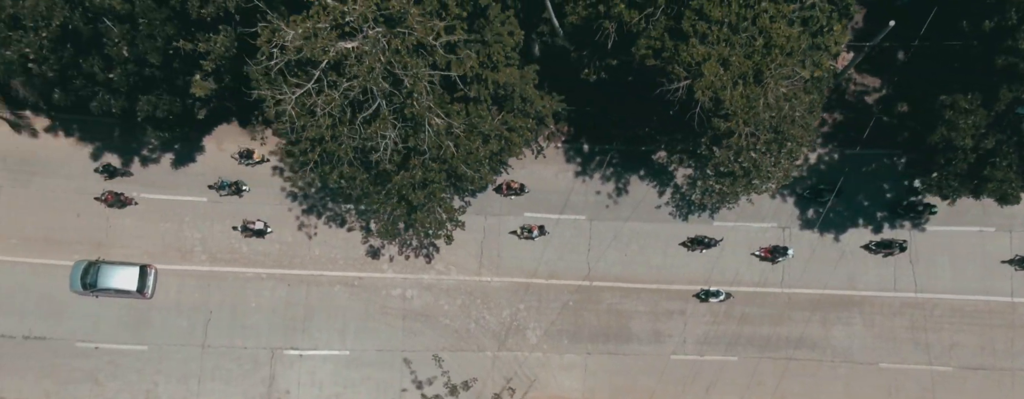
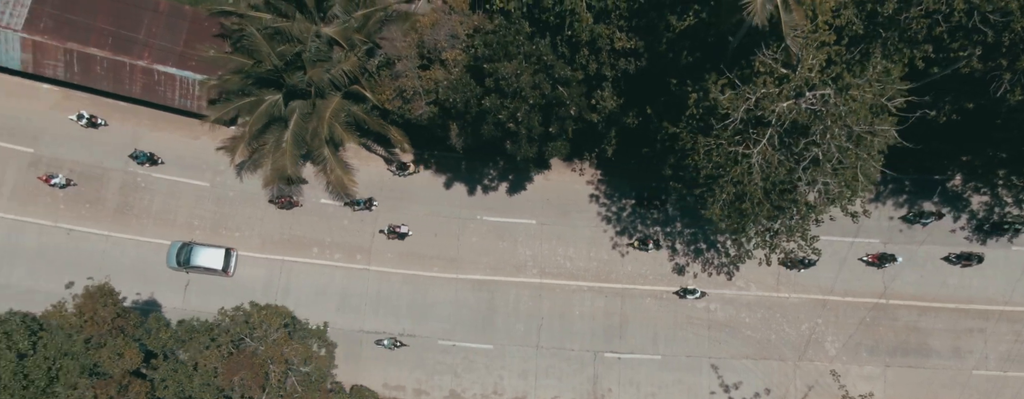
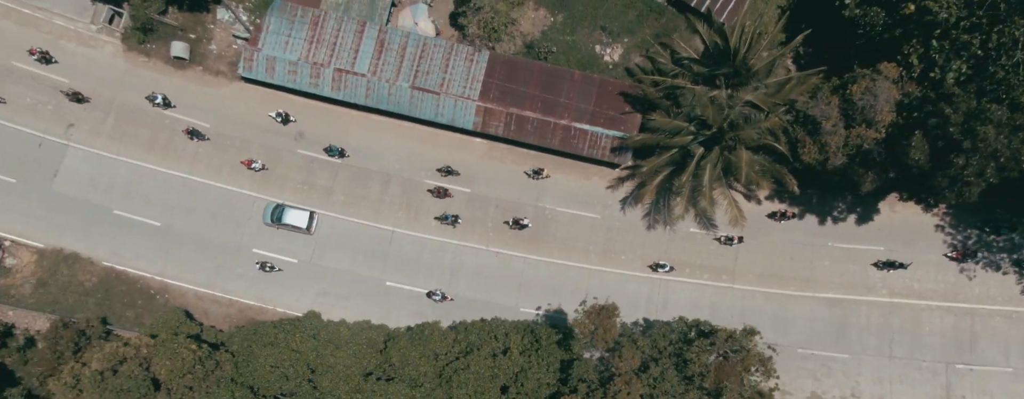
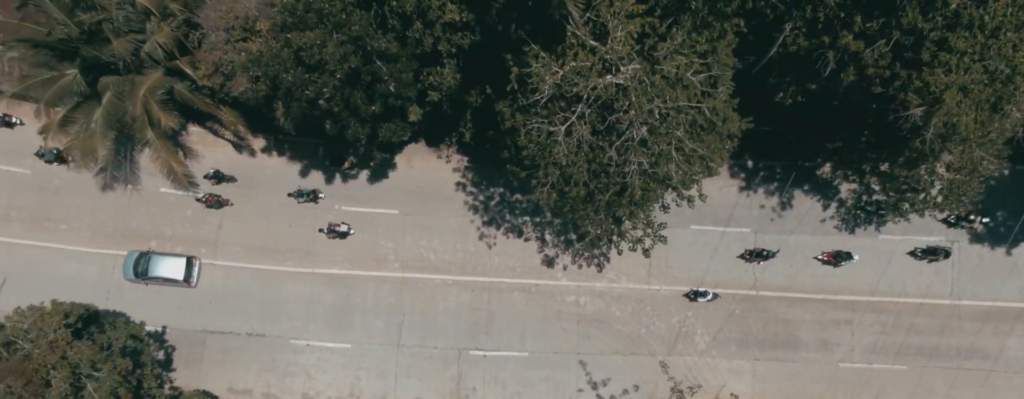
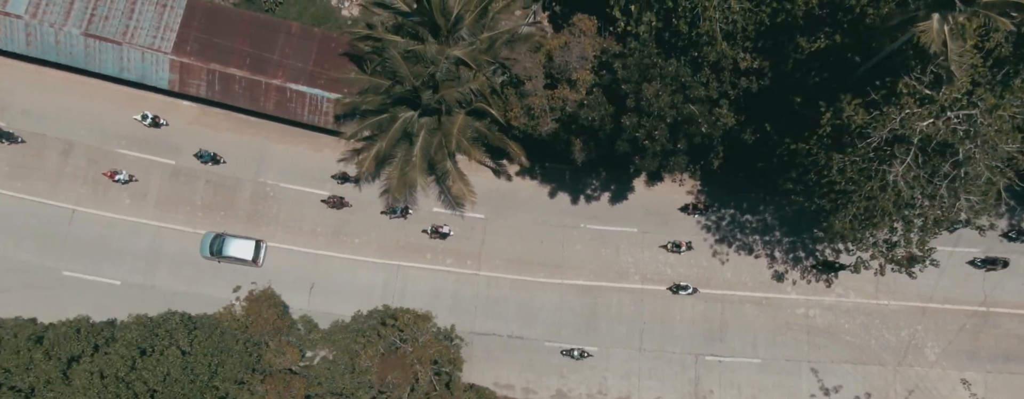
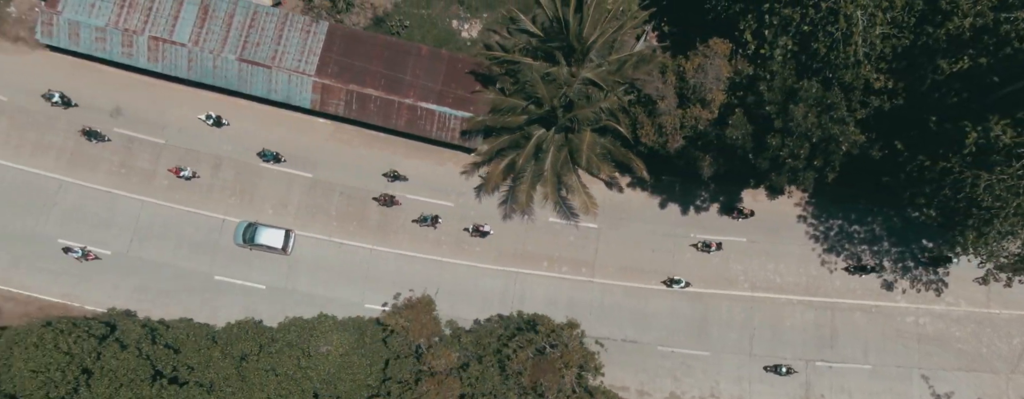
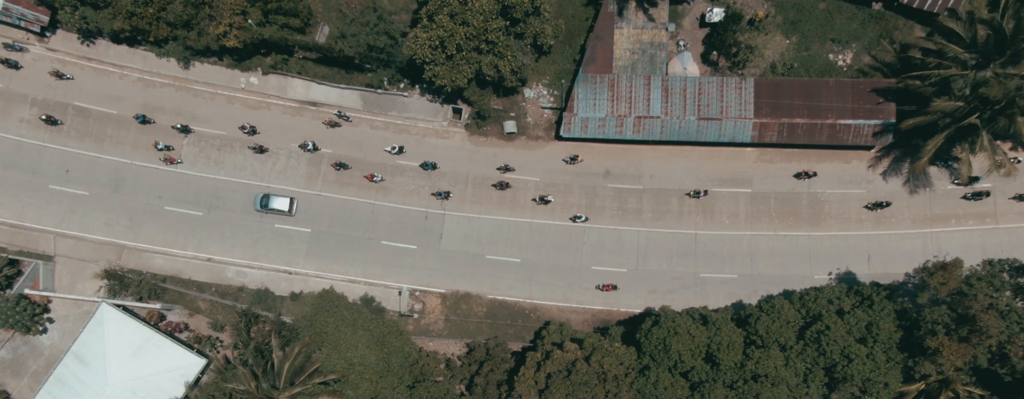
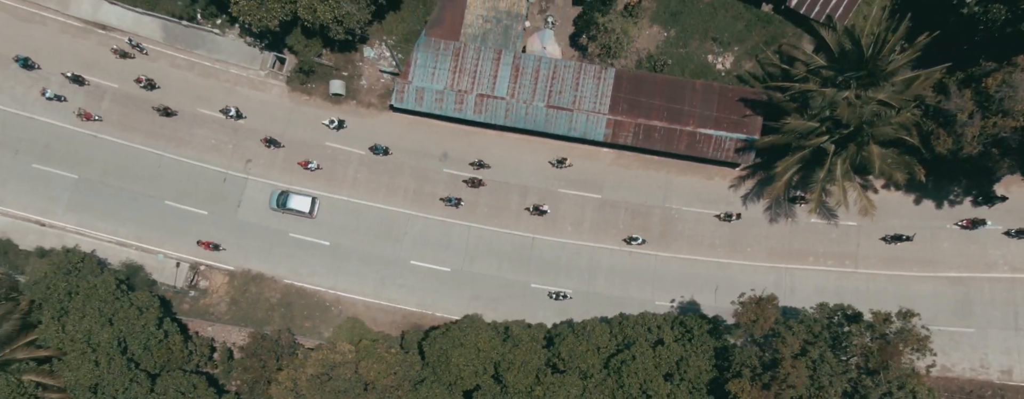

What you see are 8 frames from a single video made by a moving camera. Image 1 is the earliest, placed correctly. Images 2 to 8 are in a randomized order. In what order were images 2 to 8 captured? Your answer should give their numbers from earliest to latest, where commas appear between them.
4, 2, 5, 6, 3, 8, 7
